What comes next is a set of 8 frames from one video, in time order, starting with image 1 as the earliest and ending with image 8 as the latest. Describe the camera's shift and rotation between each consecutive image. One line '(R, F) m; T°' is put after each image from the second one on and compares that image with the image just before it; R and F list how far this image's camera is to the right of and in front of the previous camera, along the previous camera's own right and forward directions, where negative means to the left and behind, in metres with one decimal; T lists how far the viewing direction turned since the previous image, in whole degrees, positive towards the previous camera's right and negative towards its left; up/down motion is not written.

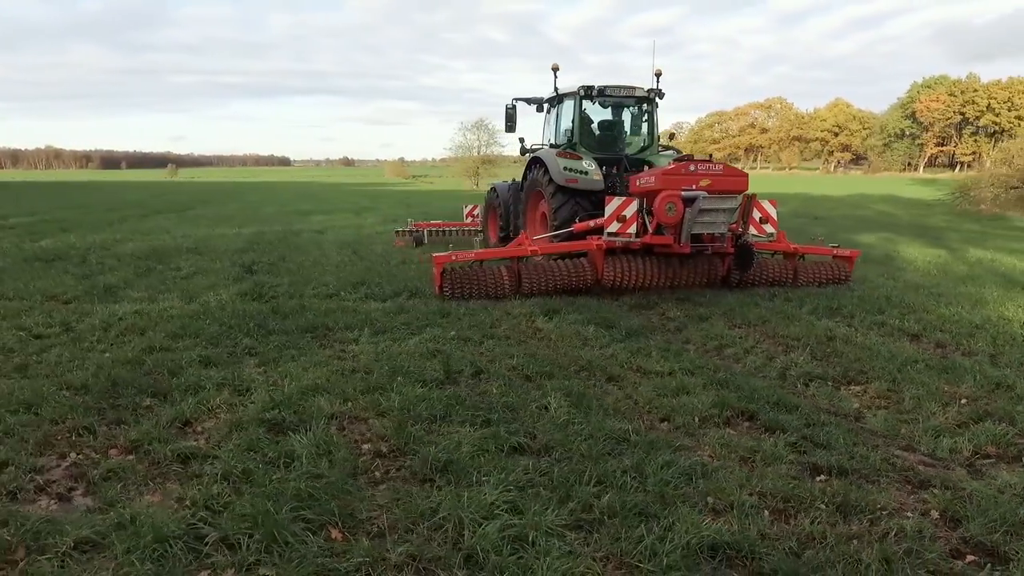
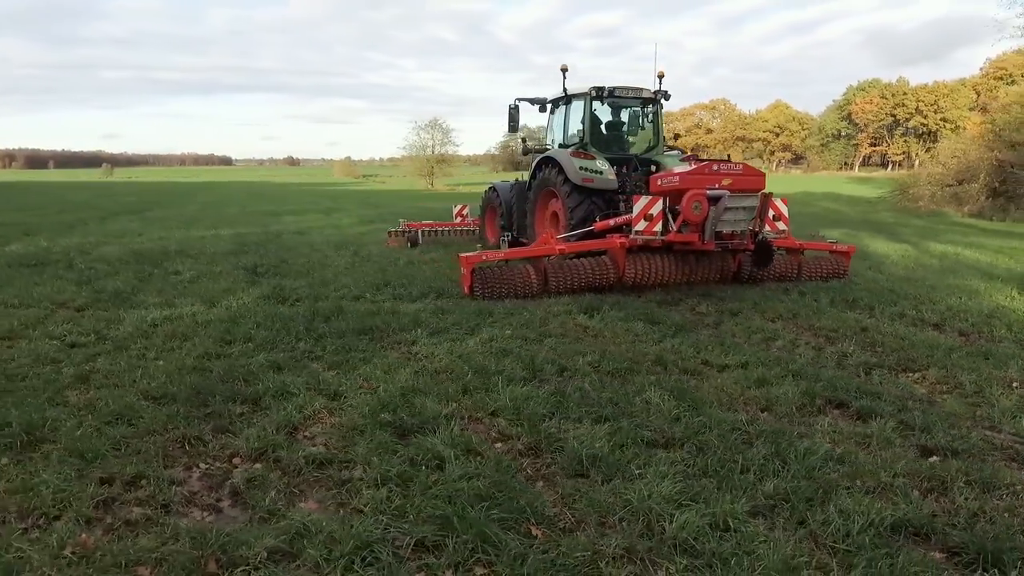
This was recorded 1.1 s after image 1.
(-0.9, 0.0) m; +5°
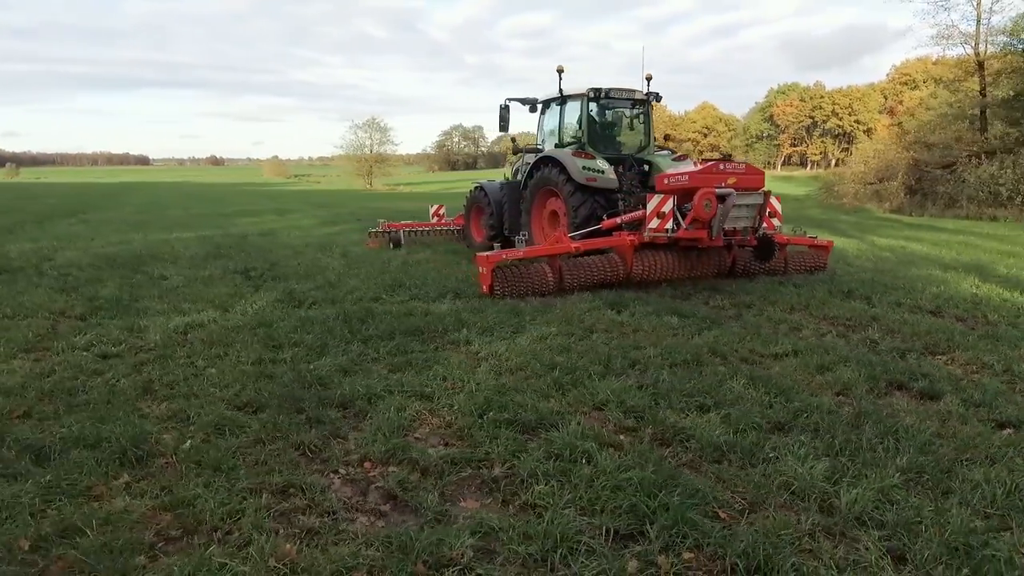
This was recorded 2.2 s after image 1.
(-1.0, 0.0) m; +6°
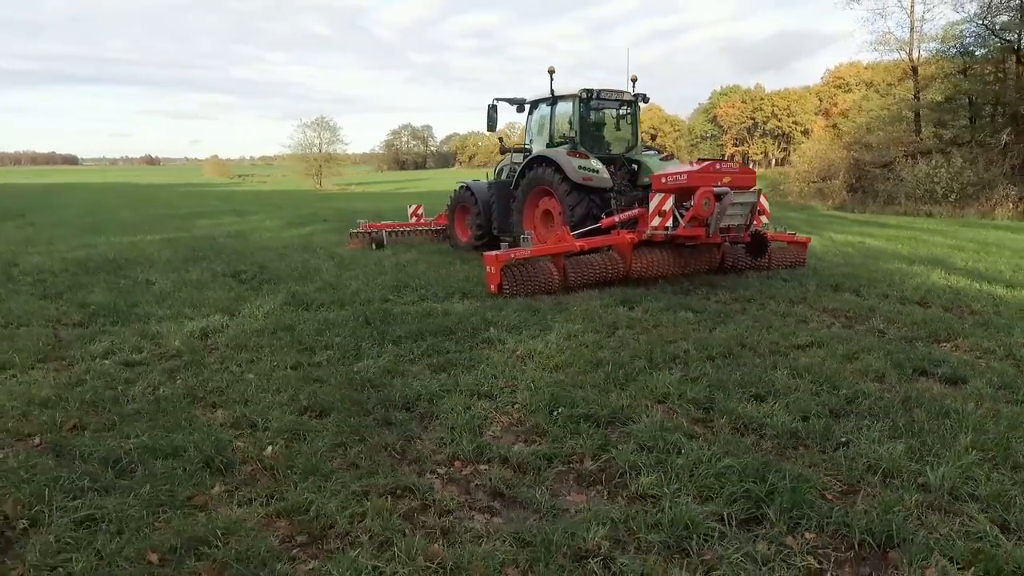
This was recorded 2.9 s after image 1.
(-0.7, 0.0) m; +5°
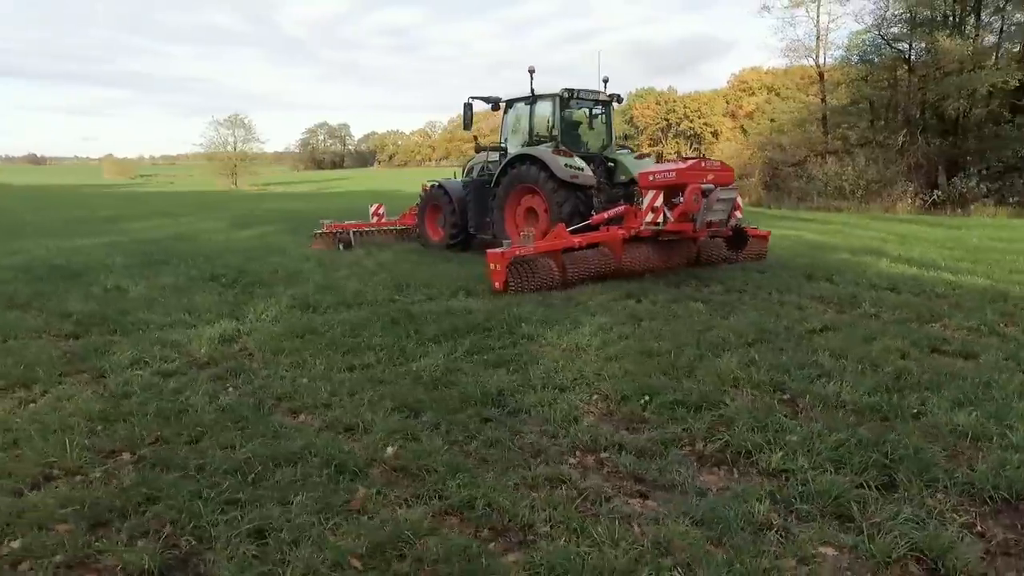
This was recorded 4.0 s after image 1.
(-1.0, 0.0) m; +7°
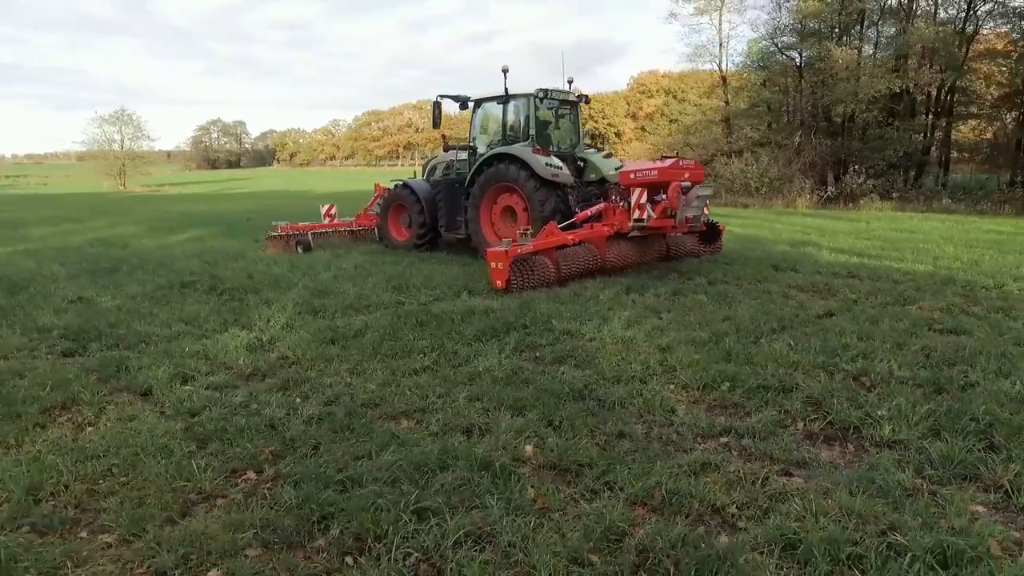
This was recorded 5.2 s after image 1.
(-1.1, +0.1) m; +9°
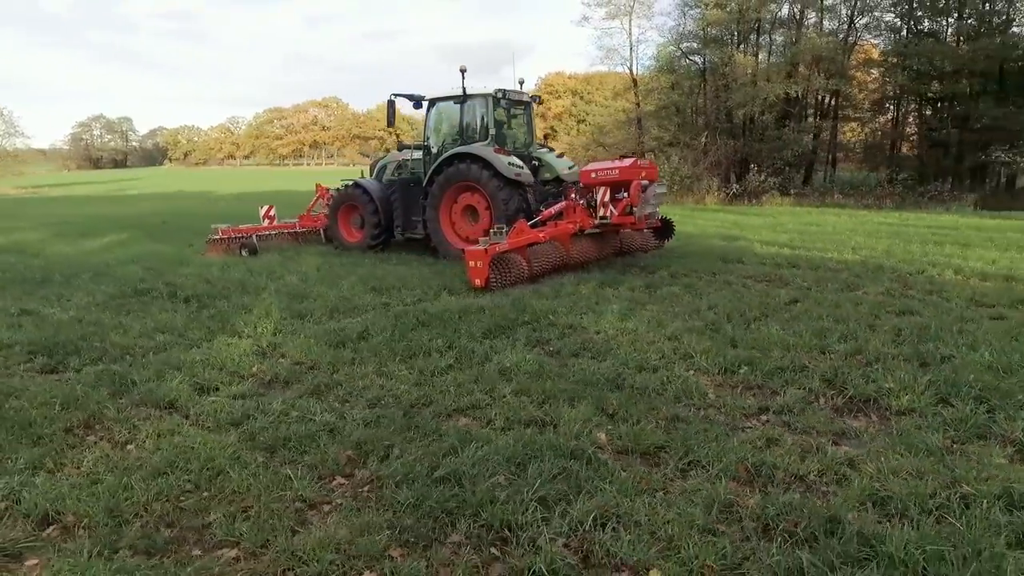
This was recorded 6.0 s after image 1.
(-0.8, 0.0) m; +8°
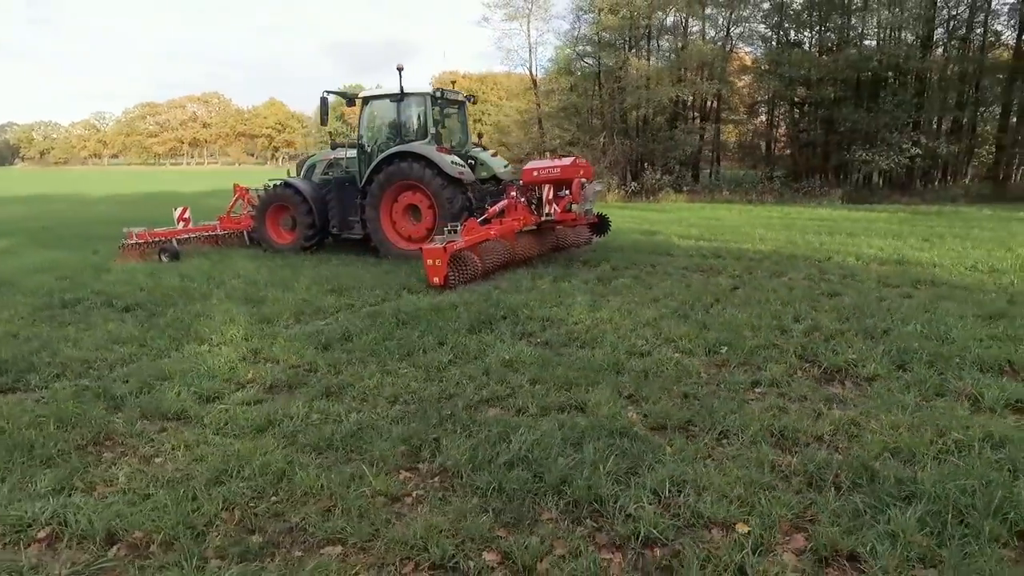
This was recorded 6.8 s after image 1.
(-0.7, -0.1) m; +9°
